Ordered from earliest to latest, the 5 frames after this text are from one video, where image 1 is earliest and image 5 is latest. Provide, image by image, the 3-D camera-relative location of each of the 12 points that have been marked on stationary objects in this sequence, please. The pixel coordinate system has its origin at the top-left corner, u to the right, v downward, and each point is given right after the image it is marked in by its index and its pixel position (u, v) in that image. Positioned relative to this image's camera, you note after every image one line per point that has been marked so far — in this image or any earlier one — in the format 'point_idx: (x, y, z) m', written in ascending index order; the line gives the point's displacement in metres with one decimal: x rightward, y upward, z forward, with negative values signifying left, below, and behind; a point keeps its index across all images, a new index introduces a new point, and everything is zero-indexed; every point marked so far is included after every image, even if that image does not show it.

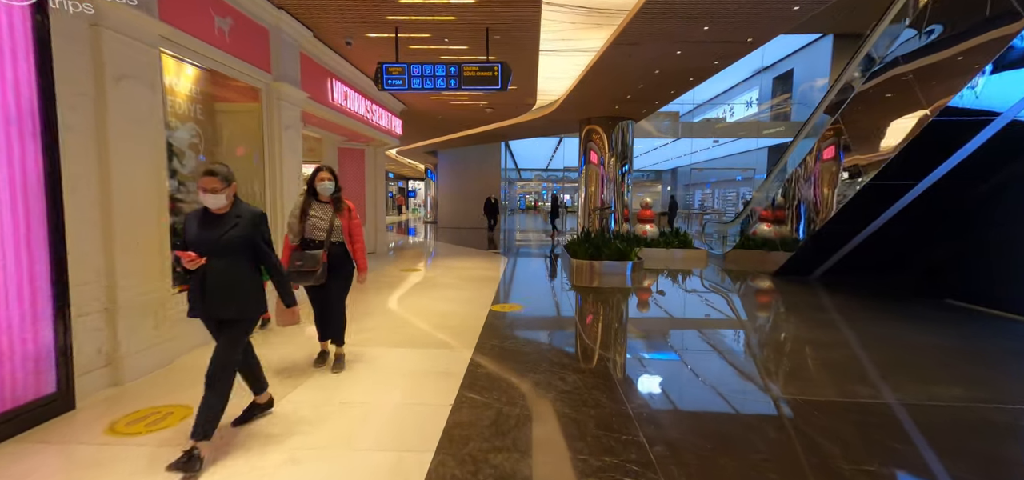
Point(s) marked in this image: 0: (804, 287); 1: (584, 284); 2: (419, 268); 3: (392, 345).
0: (+4.6, -0.8, +7.0) m
1: (+1.2, -0.7, +7.4) m
2: (-1.8, -0.5, +8.3) m
3: (-1.1, -0.9, +3.8) m
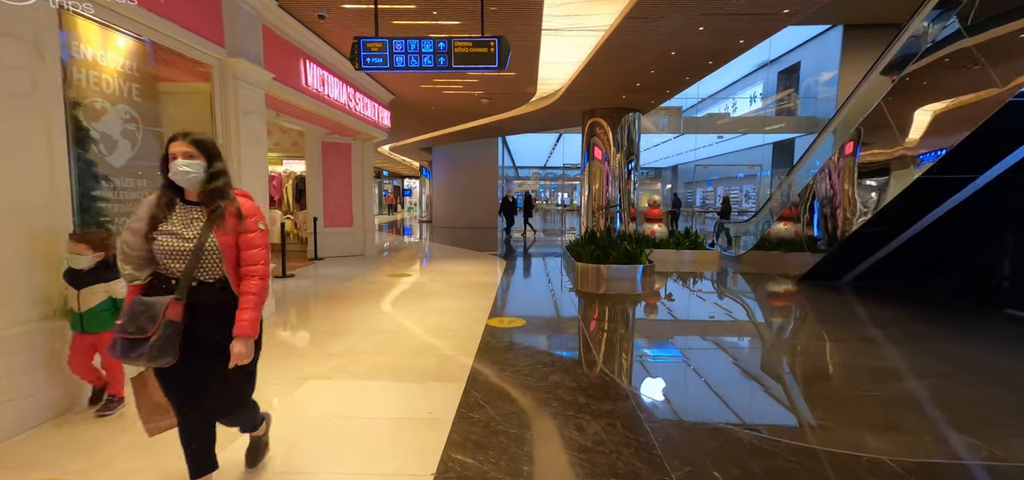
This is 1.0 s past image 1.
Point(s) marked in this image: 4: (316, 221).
0: (+4.6, -0.8, +6.3) m
1: (+1.2, -0.8, +6.7) m
2: (-1.8, -0.6, +7.7) m
3: (-1.0, -1.0, +3.1) m
4: (-3.8, +0.4, +8.5) m
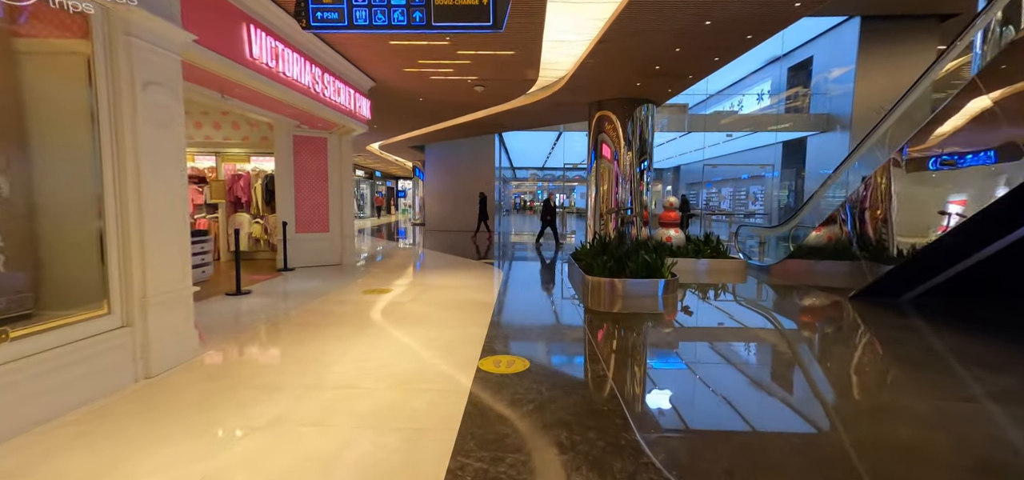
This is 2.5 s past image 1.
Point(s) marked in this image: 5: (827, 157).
0: (+4.6, -0.9, +5.3) m
1: (+1.2, -0.9, +5.7) m
2: (-1.8, -0.7, +6.6) m
3: (-1.0, -1.1, +2.1) m
4: (-3.8, +0.2, +7.4) m
5: (+10.9, +2.9, +15.5) m
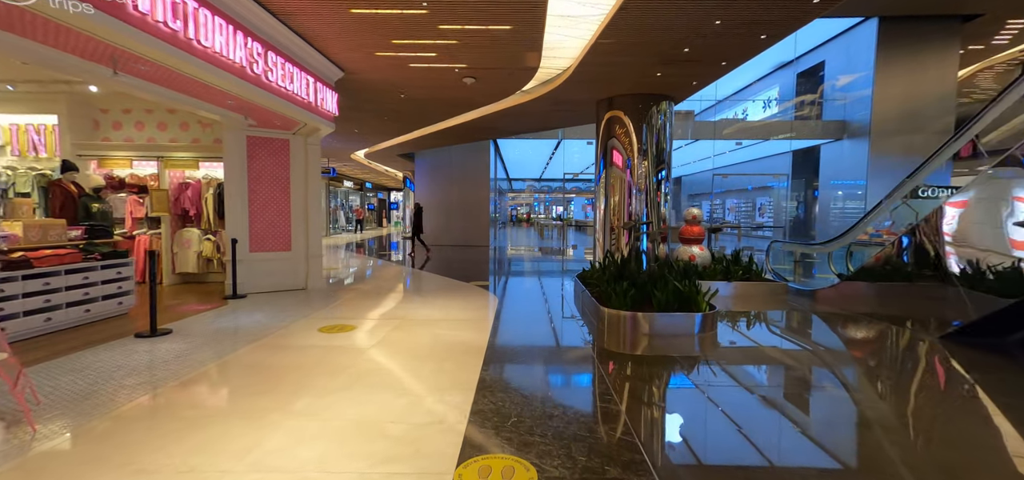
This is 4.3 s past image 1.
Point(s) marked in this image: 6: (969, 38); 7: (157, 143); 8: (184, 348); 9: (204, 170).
0: (+4.6, -1.1, +4.1) m
1: (+1.1, -1.1, +4.4) m
2: (-1.9, -1.0, +5.3) m
3: (-1.0, -1.2, +0.8) m
4: (-3.8, 0.0, +6.2) m
5: (+10.8, +2.4, +14.5) m
6: (+13.8, +6.1, +13.4) m
7: (-5.5, +1.5, +6.9) m
8: (-3.0, -1.0, +4.0) m
9: (-5.0, +1.1, +7.2) m
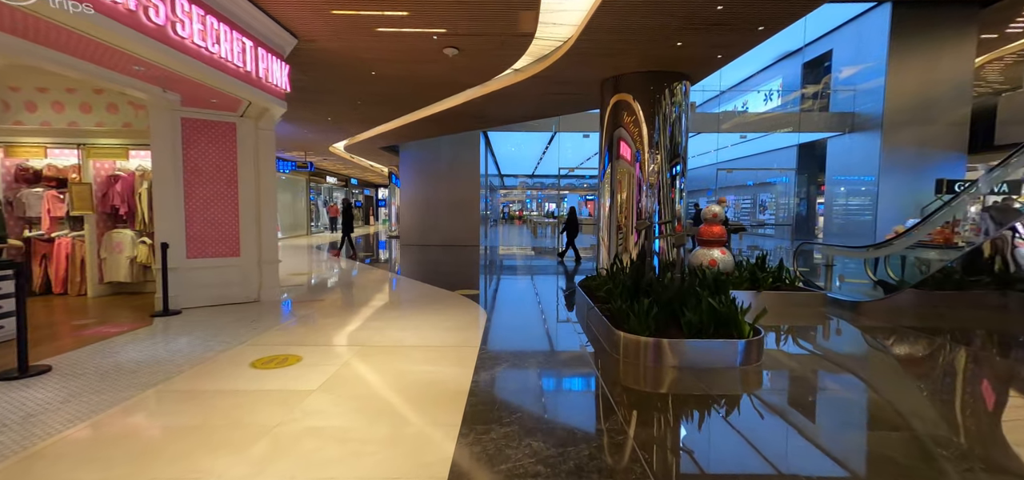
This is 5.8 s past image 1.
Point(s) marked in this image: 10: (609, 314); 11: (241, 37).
0: (+4.5, -1.2, +3.2) m
1: (+1.1, -1.2, +3.4) m
2: (-1.9, -1.0, +4.3) m
3: (-1.0, -1.3, -0.2) m
4: (-4.0, -0.1, +5.1) m
5: (+10.5, +2.5, +13.6) m
6: (+13.6, +6.2, +12.5) m
7: (-5.6, +1.5, +5.8) m
8: (-3.0, -1.1, +2.9) m
9: (-5.1, +1.1, +6.1) m
10: (+1.0, -0.7, +4.5) m
11: (-2.5, +1.9, +4.1) m
